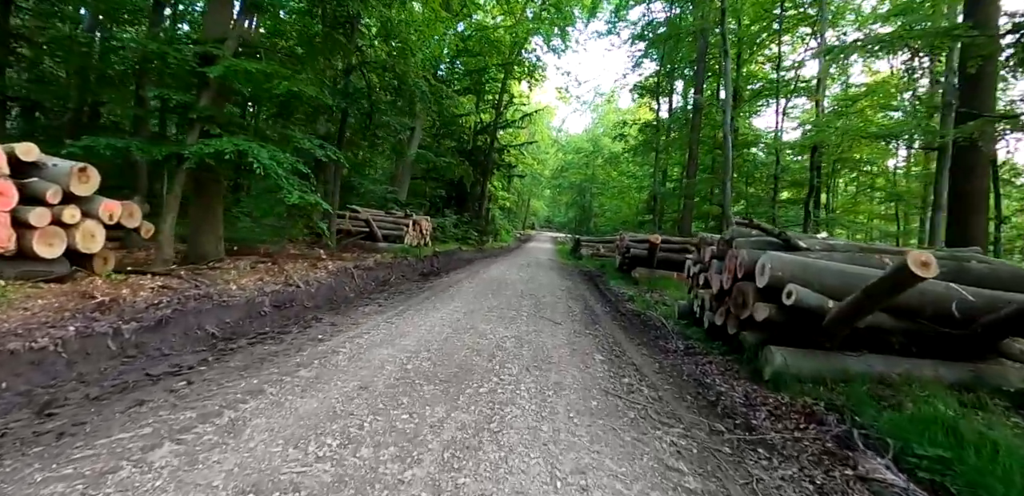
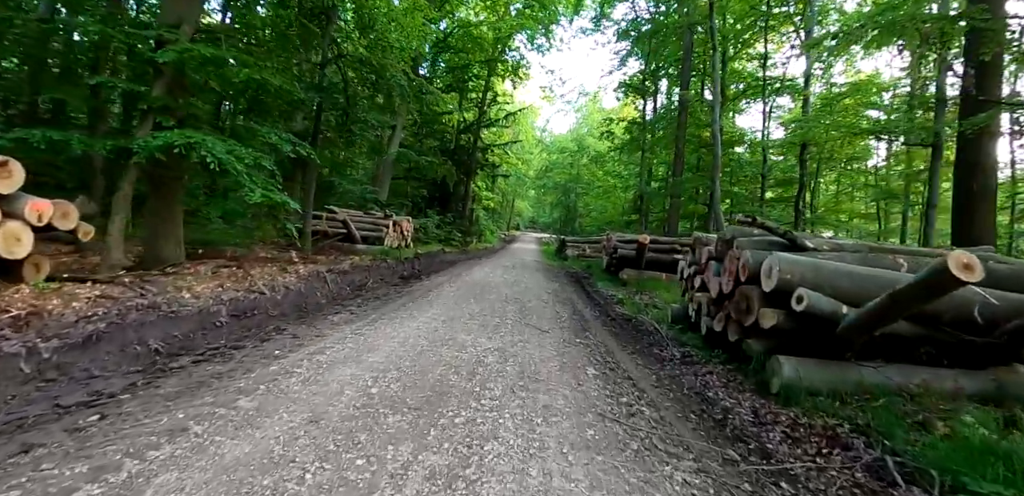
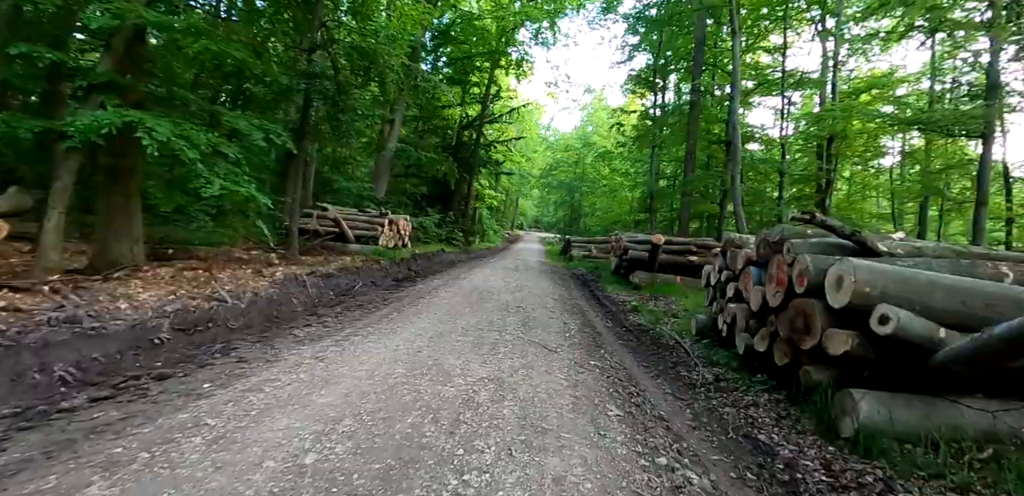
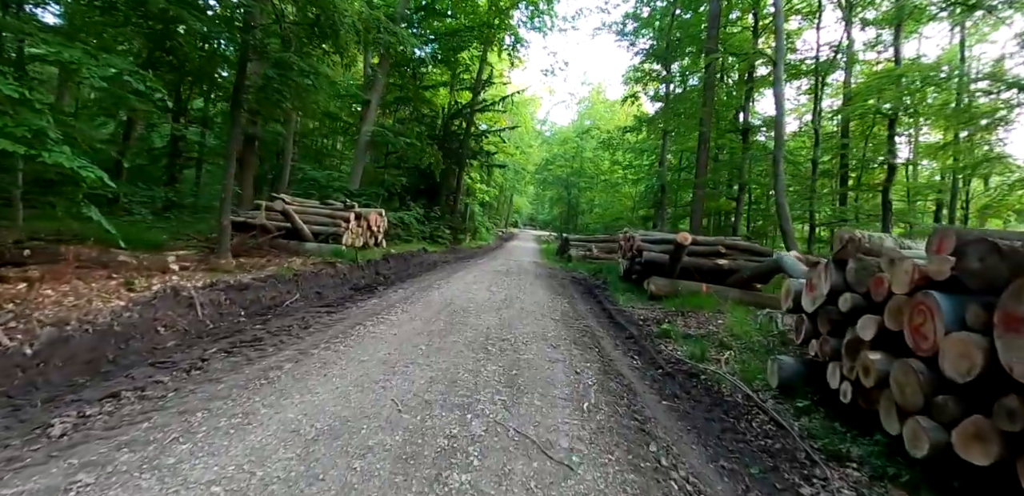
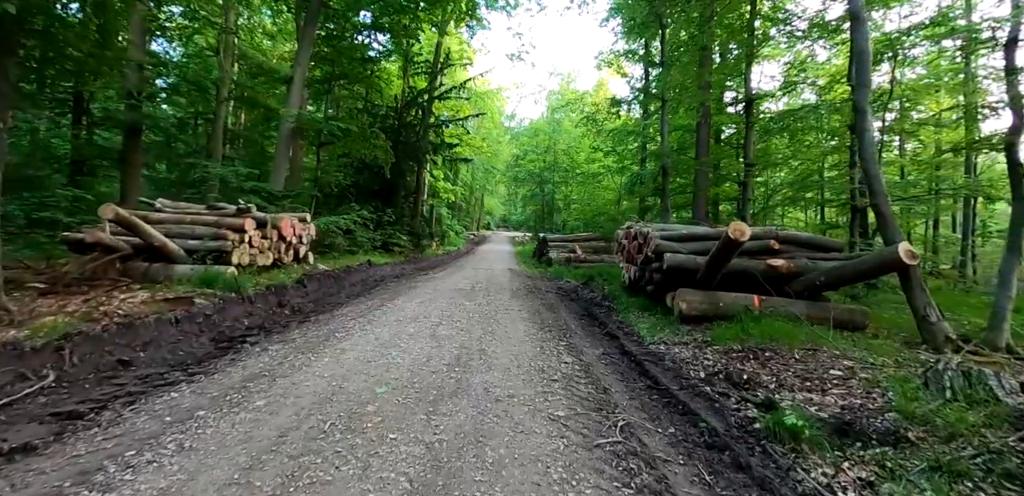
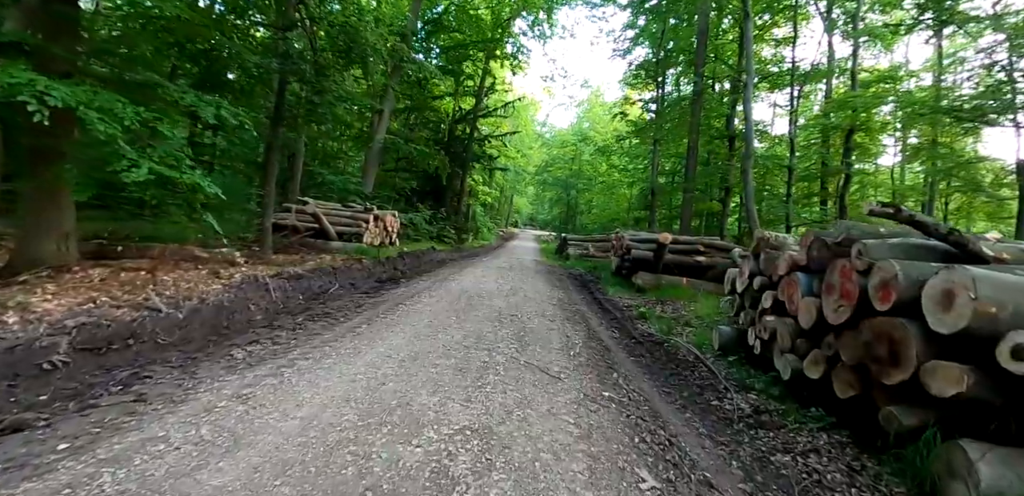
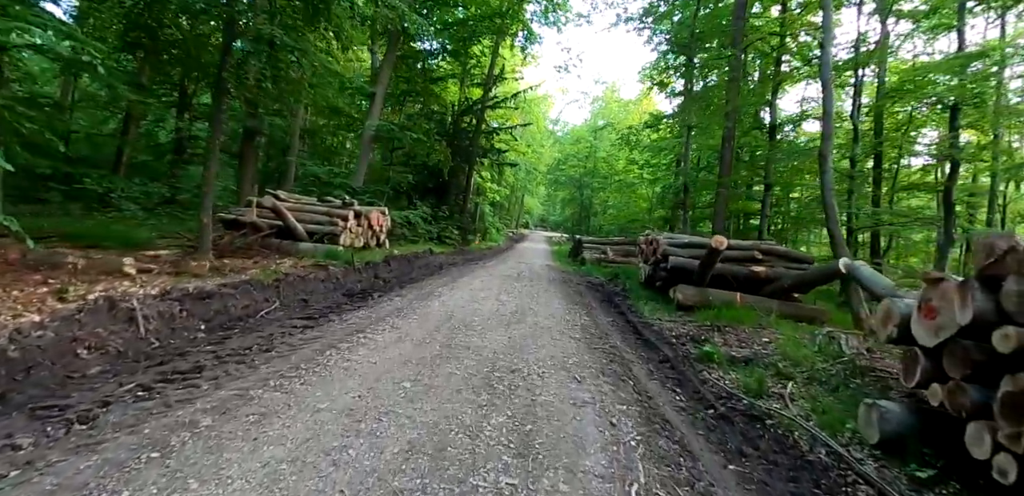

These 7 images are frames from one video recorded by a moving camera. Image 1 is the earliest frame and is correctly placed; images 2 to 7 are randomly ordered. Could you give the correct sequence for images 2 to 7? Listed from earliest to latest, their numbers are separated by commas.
2, 3, 6, 4, 7, 5
